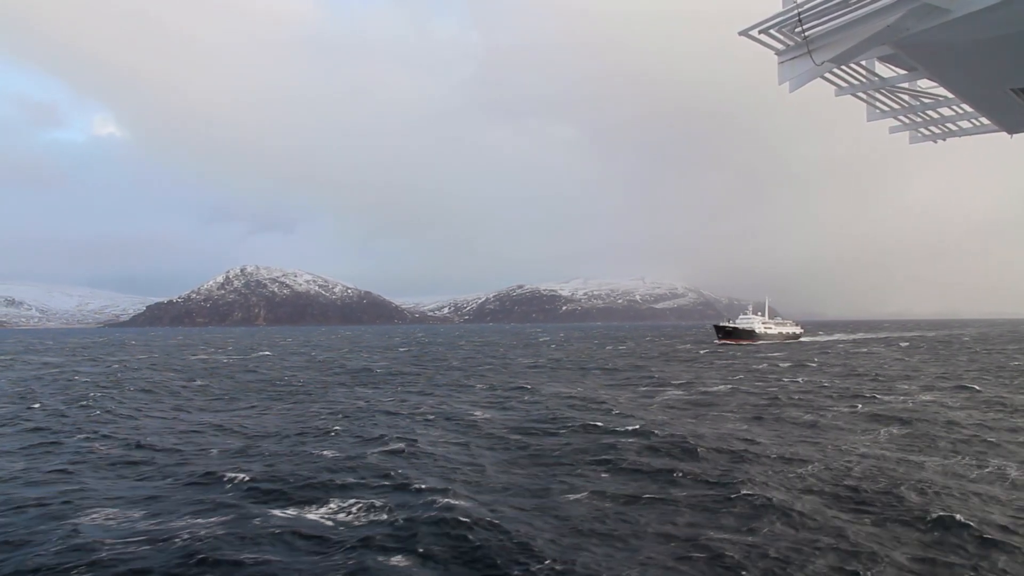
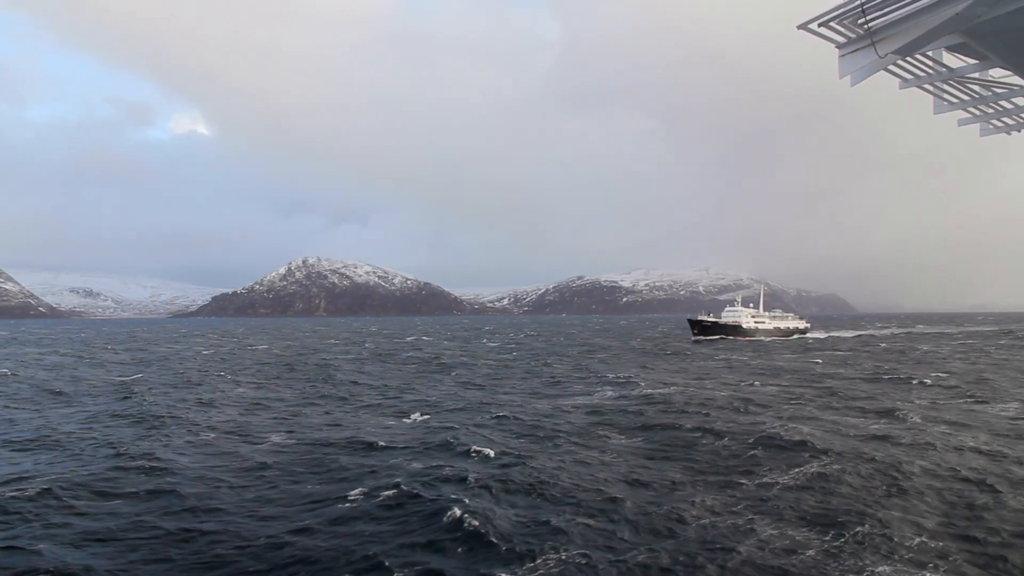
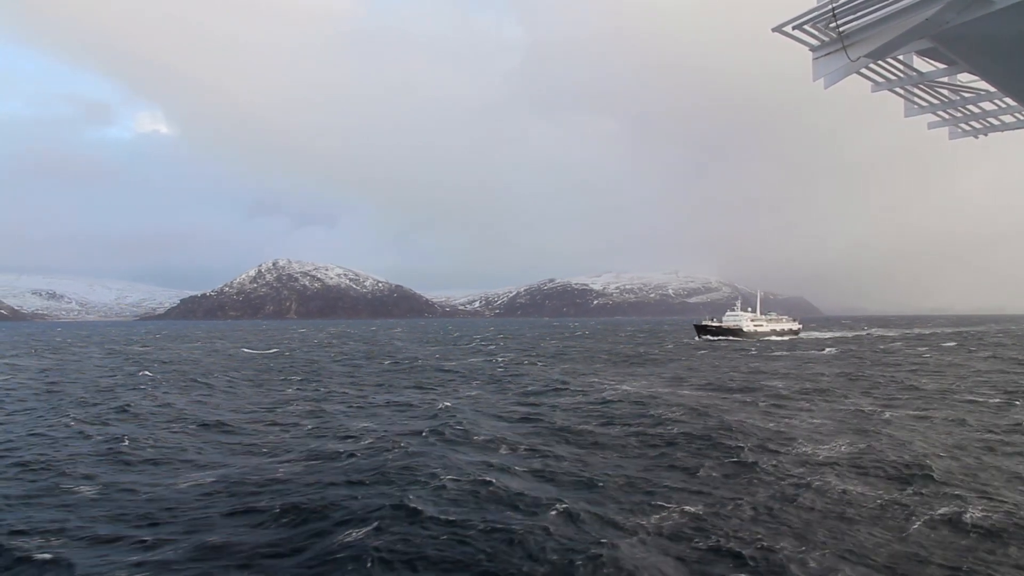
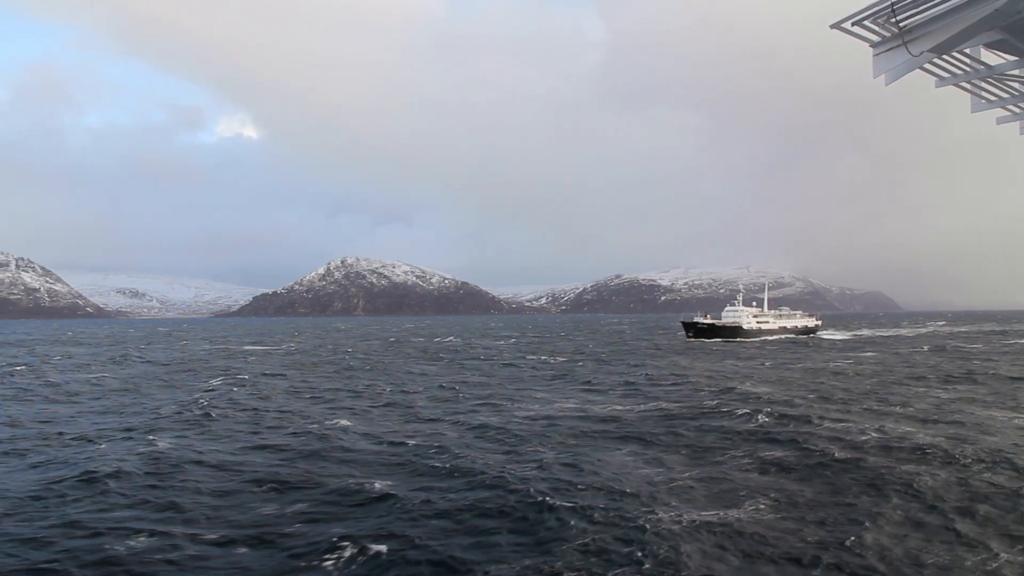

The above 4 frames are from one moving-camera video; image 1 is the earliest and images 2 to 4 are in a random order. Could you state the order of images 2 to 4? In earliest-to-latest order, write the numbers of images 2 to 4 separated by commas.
3, 2, 4
